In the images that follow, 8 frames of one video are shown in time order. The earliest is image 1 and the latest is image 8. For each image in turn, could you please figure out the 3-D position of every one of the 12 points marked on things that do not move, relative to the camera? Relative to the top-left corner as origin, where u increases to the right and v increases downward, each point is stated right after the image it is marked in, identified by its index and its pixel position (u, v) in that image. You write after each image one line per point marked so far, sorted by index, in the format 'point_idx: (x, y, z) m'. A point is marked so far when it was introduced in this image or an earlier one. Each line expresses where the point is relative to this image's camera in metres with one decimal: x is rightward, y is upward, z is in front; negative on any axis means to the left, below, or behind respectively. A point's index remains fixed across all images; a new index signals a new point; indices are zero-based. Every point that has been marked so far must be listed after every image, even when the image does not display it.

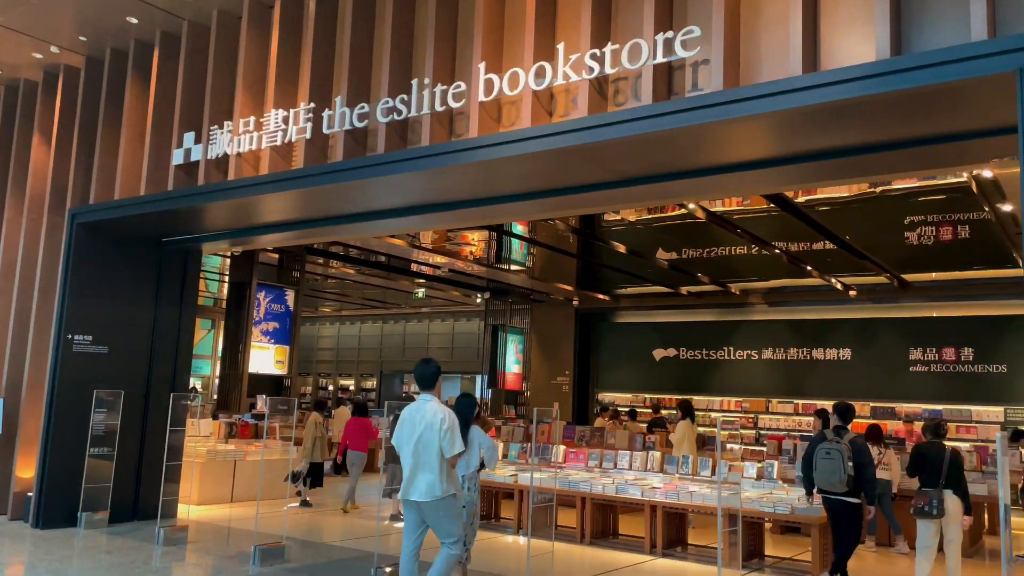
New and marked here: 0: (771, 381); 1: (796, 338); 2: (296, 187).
0: (+3.7, -1.3, +11.9) m
1: (+4.1, -0.7, +11.8) m
2: (-1.4, +0.6, +5.2) m
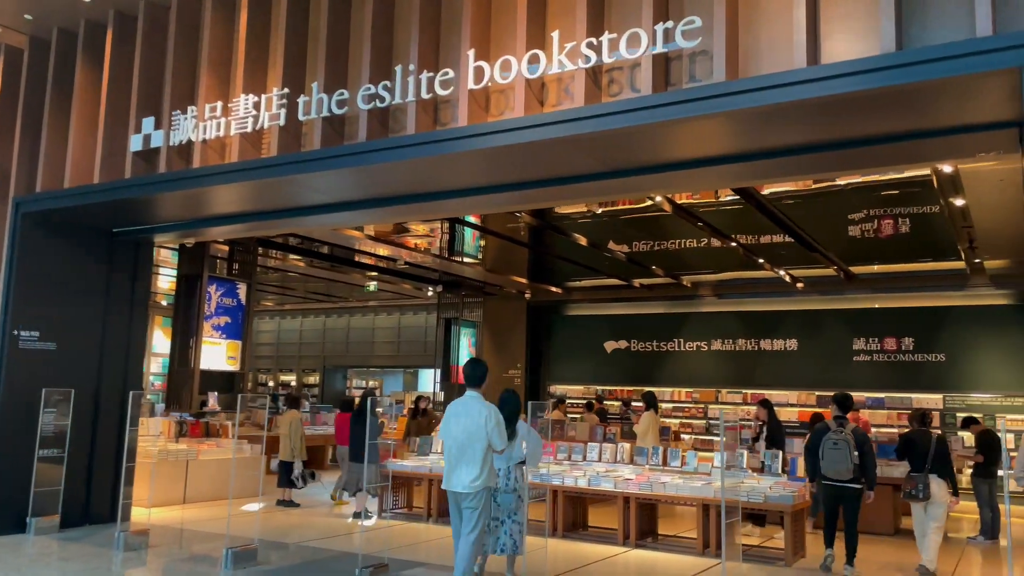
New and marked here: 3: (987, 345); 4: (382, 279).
0: (+3.1, -1.2, +12.1) m
1: (+3.4, -0.6, +12.0) m
2: (-1.5, +0.7, +5.0) m
3: (+6.0, -0.7, +10.4) m
4: (-2.0, +0.1, +13.0) m
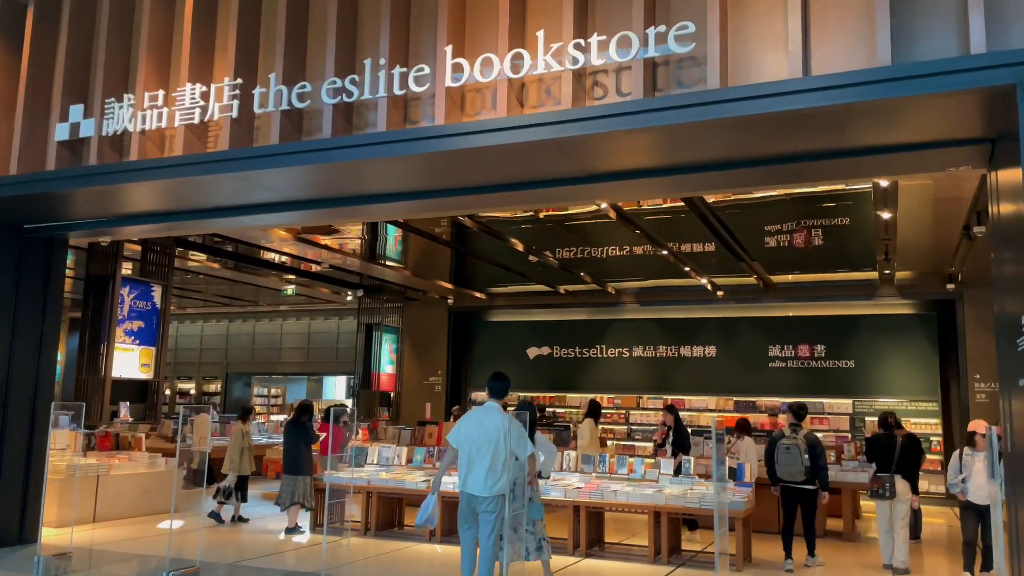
0: (+1.9, -1.3, +12.3) m
1: (+2.3, -0.7, +12.2) m
2: (-1.6, +0.7, +4.6) m
3: (+5.1, -0.8, +10.9) m
4: (-3.2, +0.1, +12.5) m
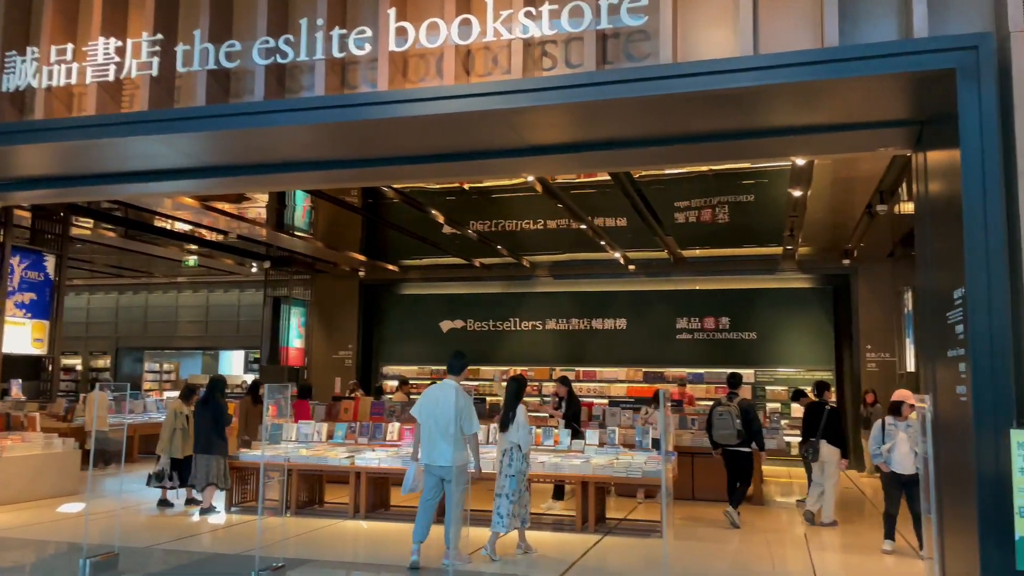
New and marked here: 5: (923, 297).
0: (+0.6, -0.9, +12.4) m
1: (+1.0, -0.3, +12.4) m
2: (-2.0, +0.8, +4.3) m
3: (+3.9, -0.5, +11.5) m
4: (-4.5, +0.5, +12.0) m
5: (+2.0, -0.1, +4.0) m
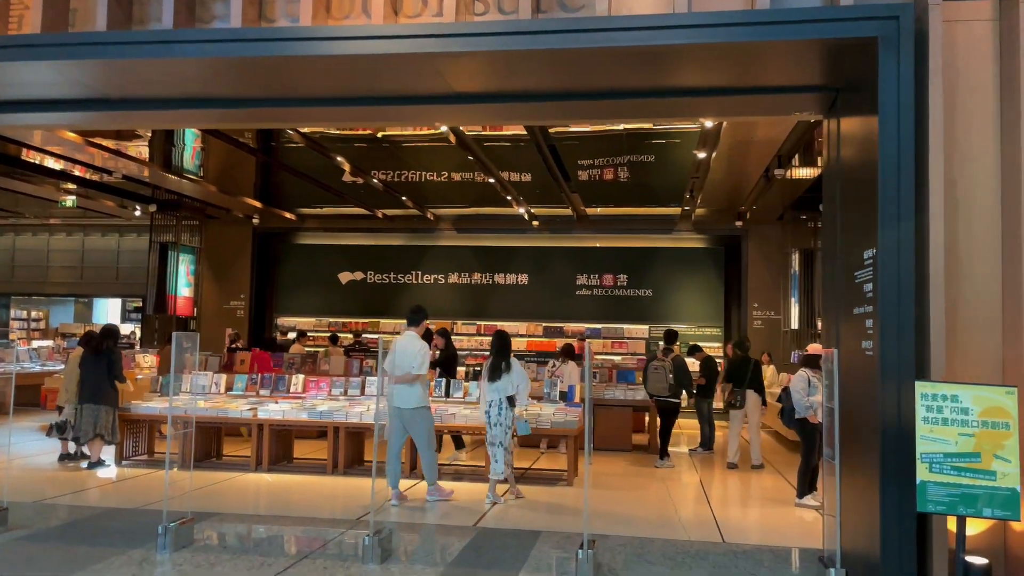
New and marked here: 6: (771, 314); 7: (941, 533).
0: (-0.9, -0.2, +12.4) m
1: (-0.5, +0.4, +12.4) m
2: (-2.3, +1.1, +4.0) m
3: (+2.5, +0.1, +11.9) m
4: (-5.9, +1.3, +11.2) m
5: (+1.6, +0.1, +4.2) m
6: (+3.5, -0.4, +11.3) m
7: (+1.7, -1.0, +3.3) m
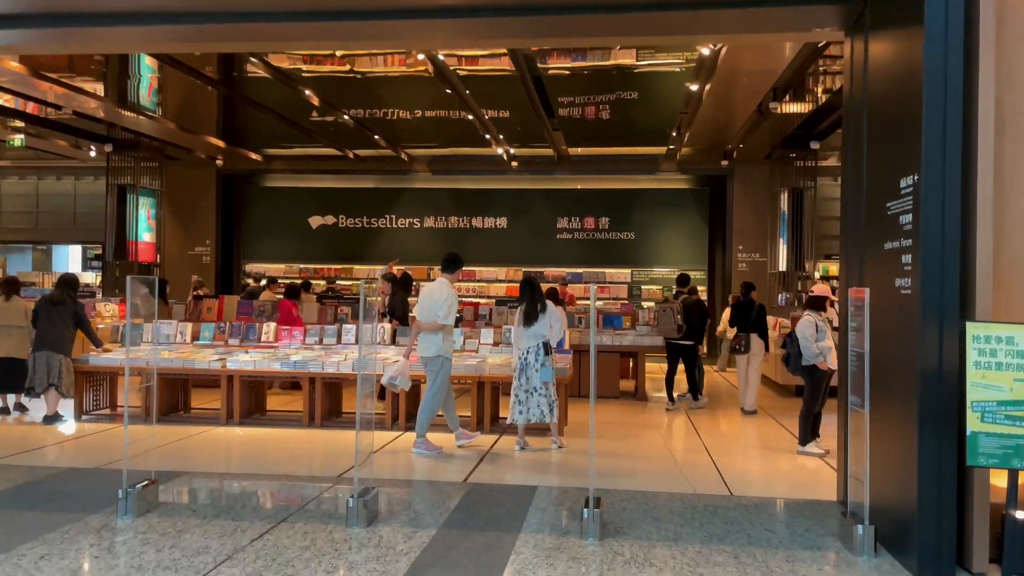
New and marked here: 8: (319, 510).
0: (-1.2, +0.6, +12.0) m
1: (-0.8, +1.2, +11.9) m
2: (-2.3, +1.4, +3.4) m
3: (+2.2, +0.9, +11.5) m
4: (-6.1, +2.0, +10.5) m
5: (+1.6, +0.4, +3.8) m
6: (+3.3, +0.4, +11.0) m
7: (+1.7, -0.7, +3.0) m
8: (-0.9, -1.0, +3.9) m
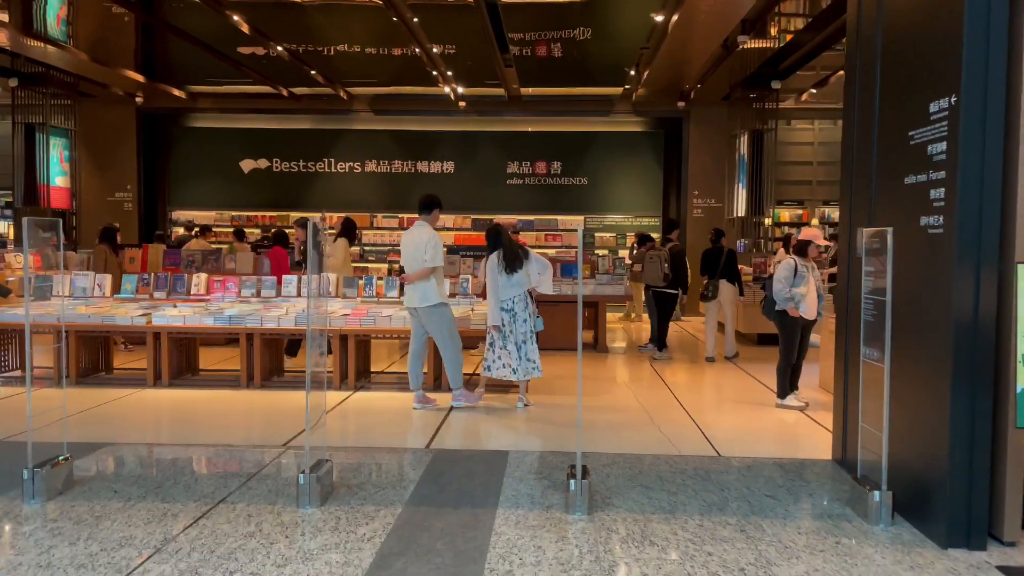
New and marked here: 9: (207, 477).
0: (-1.9, +1.3, +11.3) m
1: (-1.5, +1.9, +11.3) m
2: (-2.4, +1.6, +2.7) m
3: (+1.5, +1.6, +11.1) m
4: (-6.8, +2.5, +9.4) m
5: (+1.5, +0.7, +3.5) m
6: (+2.6, +1.1, +10.7) m
7: (+1.7, -0.5, +2.7) m
8: (-1.0, -0.8, +3.4) m
9: (-1.3, -0.8, +3.6) m
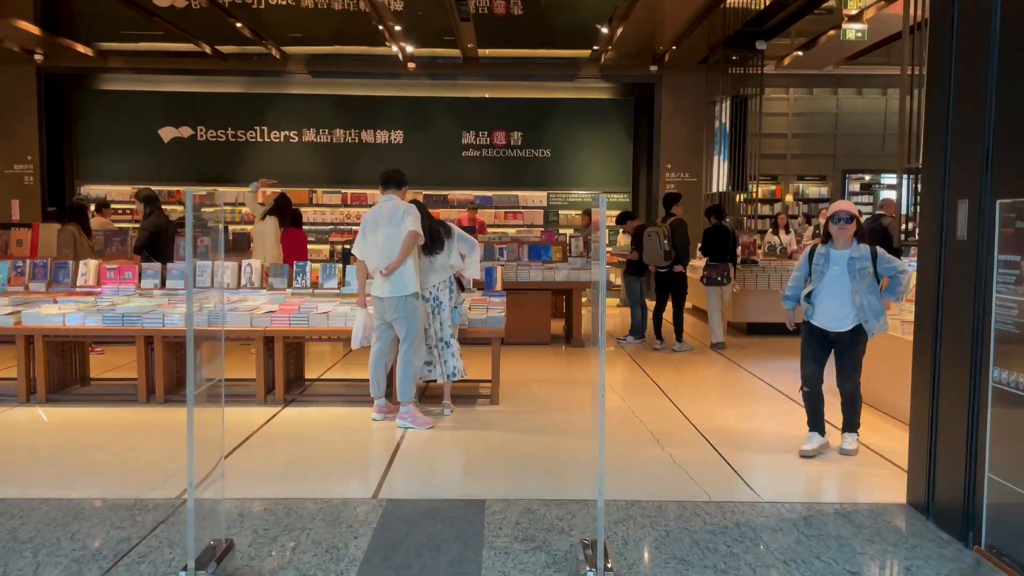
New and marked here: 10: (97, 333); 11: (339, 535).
0: (-2.5, +1.5, +10.2) m
1: (-2.1, +2.1, +10.1) m
2: (-2.4, +1.5, +1.5) m
3: (+1.0, +1.8, +10.2) m
4: (-7.2, +2.7, +7.9) m
5: (+1.4, +0.7, +2.5) m
6: (+2.1, +1.3, +9.8) m
7: (+1.6, -0.5, +1.8) m
8: (-1.1, -0.8, +2.4) m
9: (-1.4, -0.8, +2.5) m
10: (-2.2, -0.2, +4.3) m
11: (-0.5, -0.8, +2.6) m
